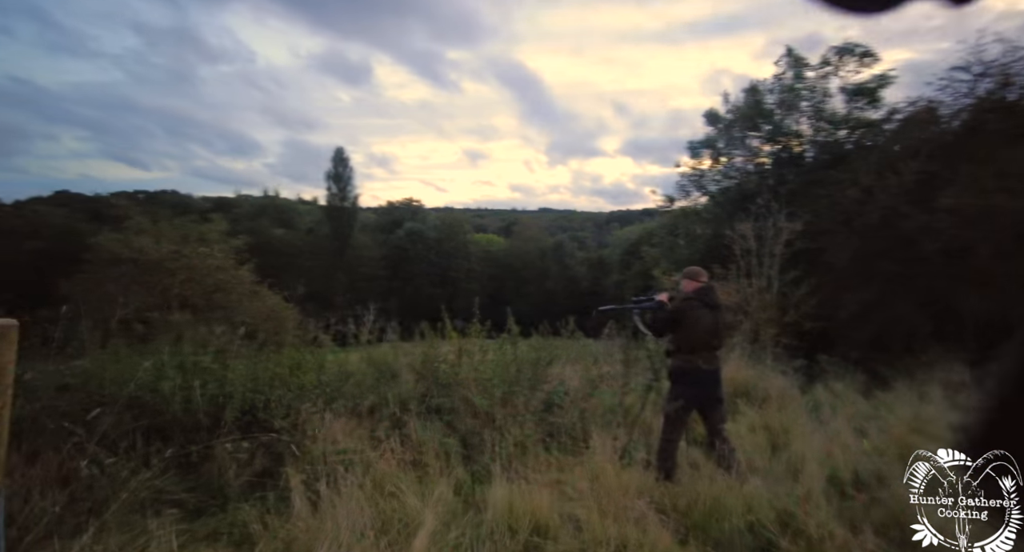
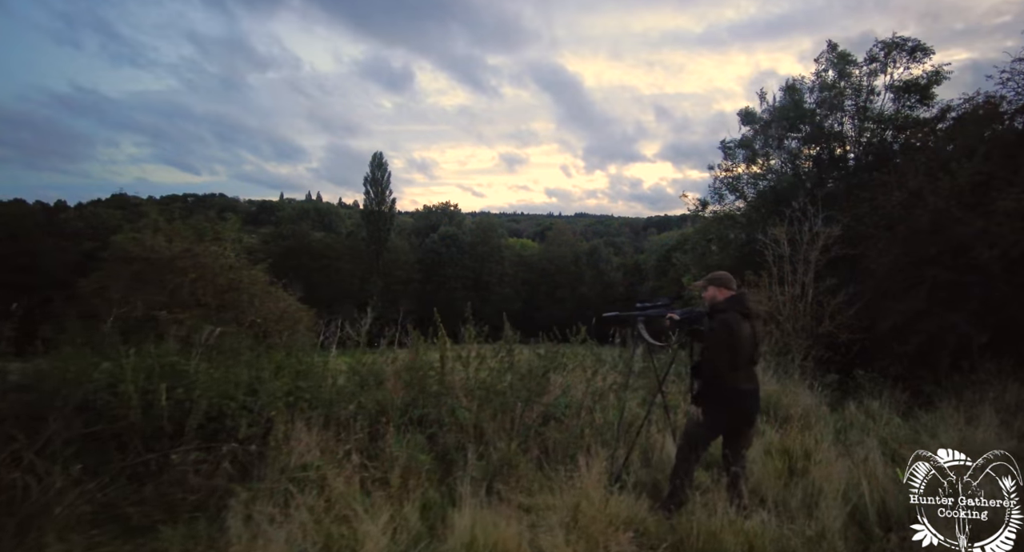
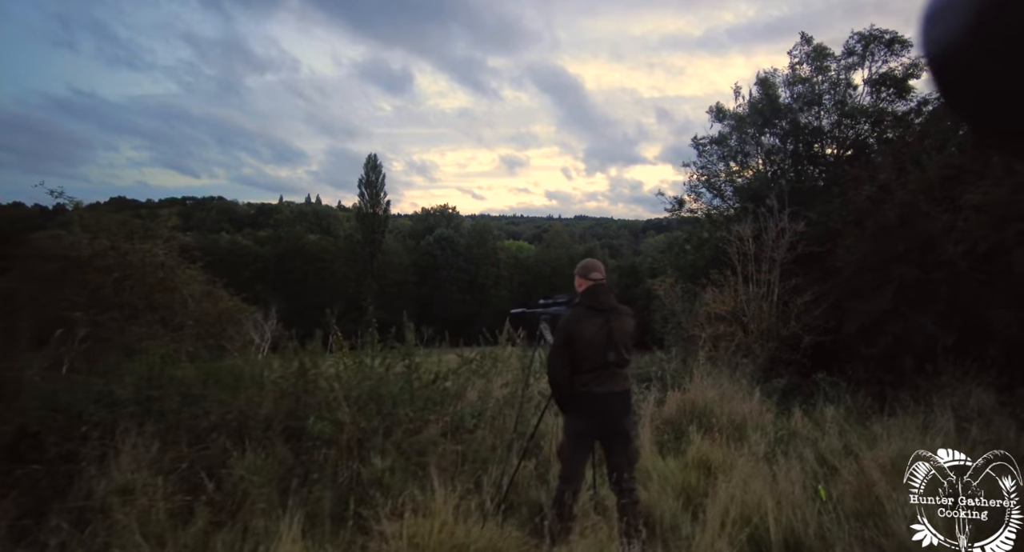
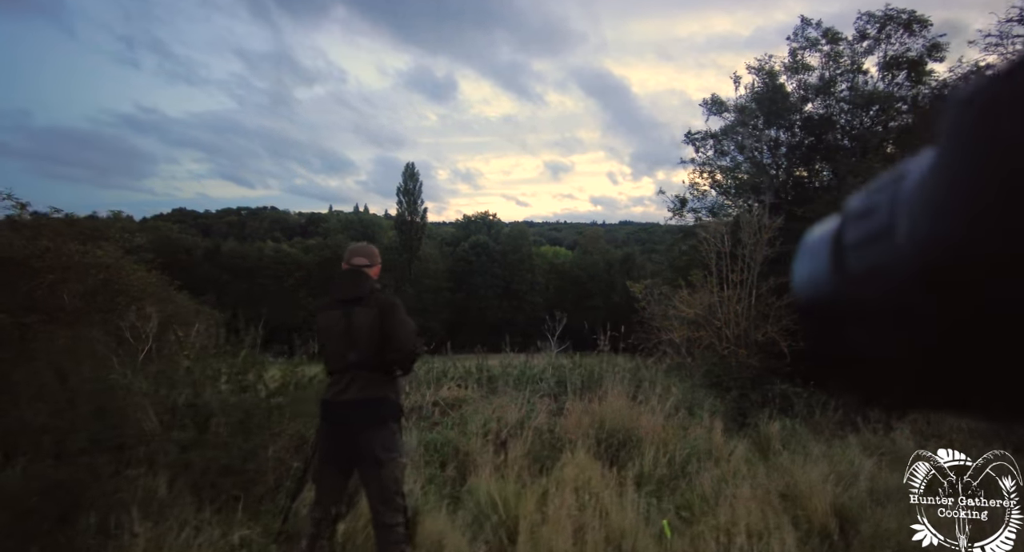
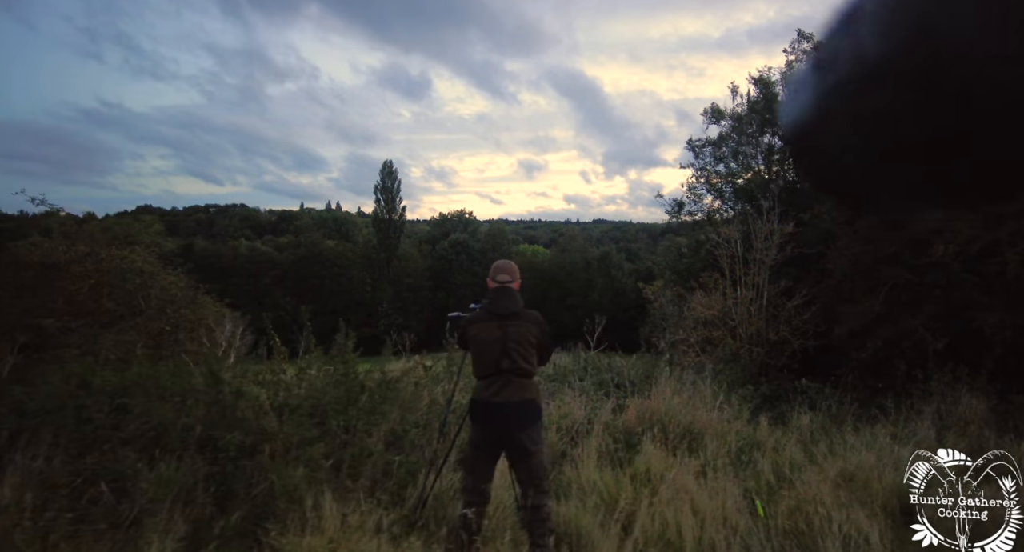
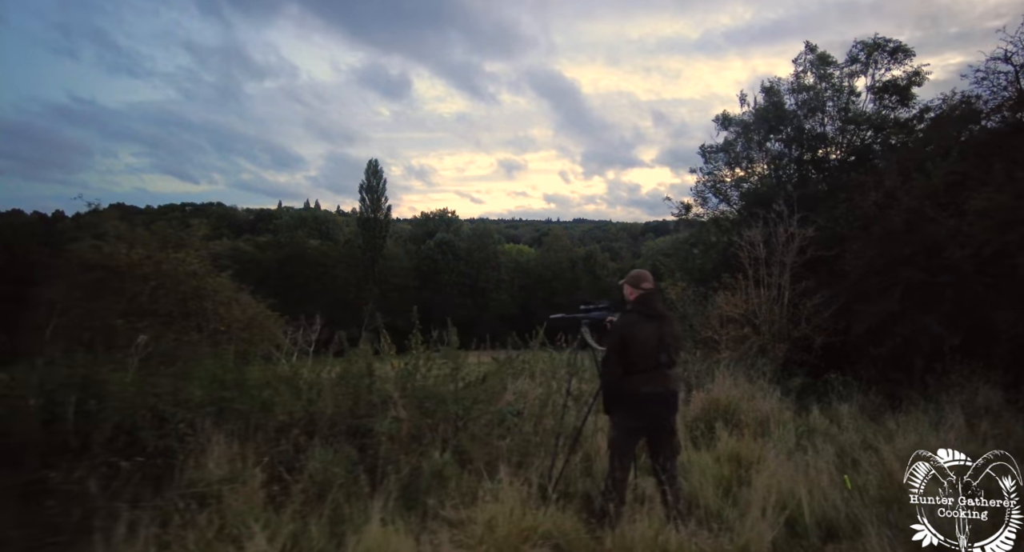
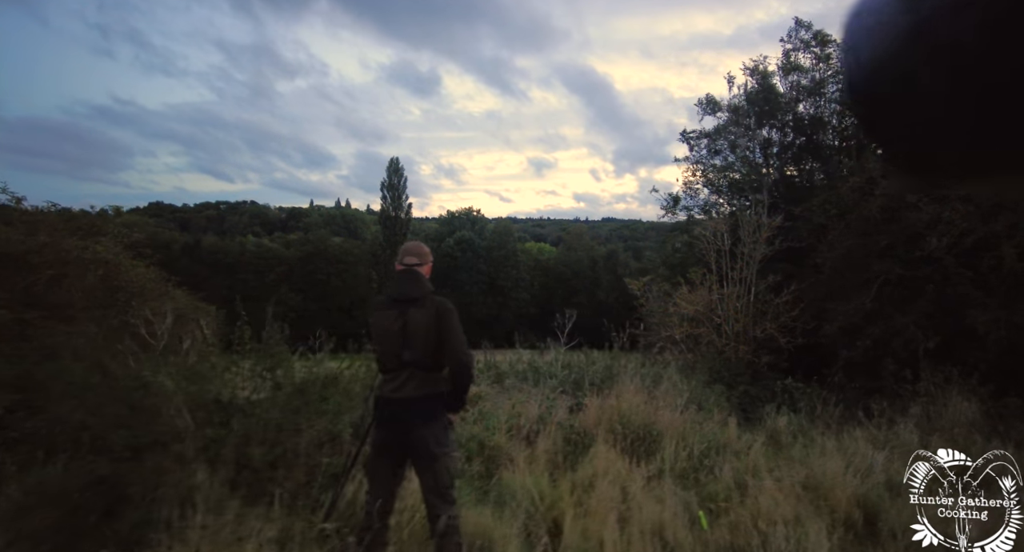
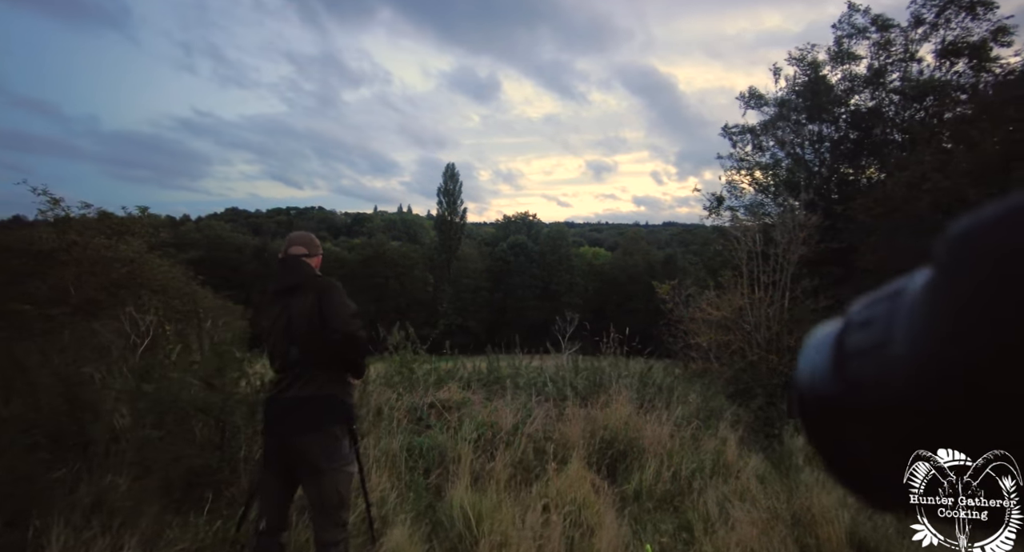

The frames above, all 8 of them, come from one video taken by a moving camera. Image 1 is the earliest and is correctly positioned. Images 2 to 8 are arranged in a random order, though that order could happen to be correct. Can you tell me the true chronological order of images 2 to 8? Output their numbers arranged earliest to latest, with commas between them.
2, 6, 3, 5, 7, 4, 8
